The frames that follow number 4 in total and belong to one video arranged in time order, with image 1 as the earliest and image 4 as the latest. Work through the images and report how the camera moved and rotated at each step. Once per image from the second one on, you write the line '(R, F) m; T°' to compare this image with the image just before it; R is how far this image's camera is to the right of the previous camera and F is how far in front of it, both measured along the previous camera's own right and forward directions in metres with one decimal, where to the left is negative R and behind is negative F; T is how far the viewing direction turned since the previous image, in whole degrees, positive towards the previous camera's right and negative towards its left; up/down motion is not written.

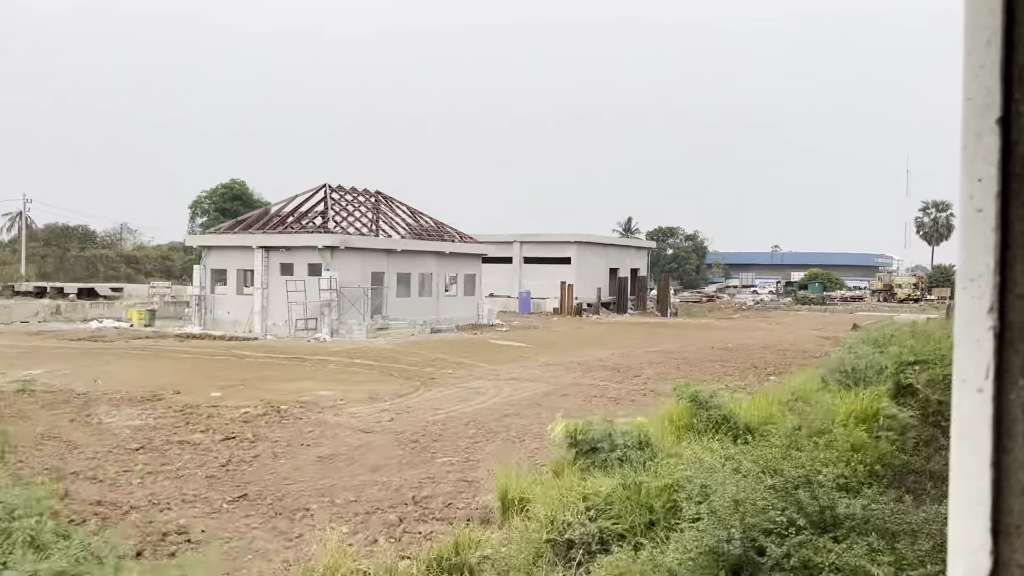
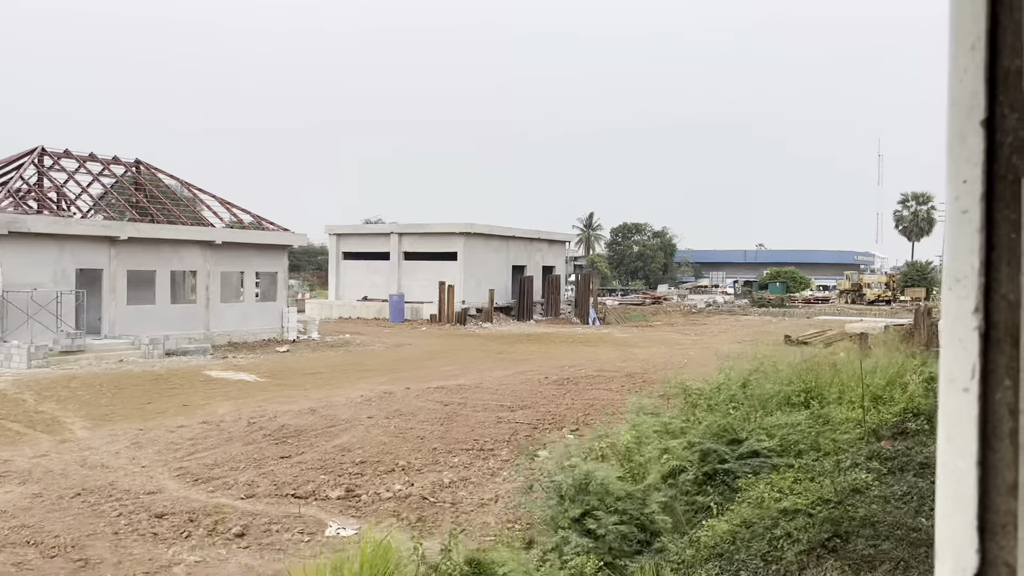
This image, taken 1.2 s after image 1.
(+4.8, +7.0) m; +1°
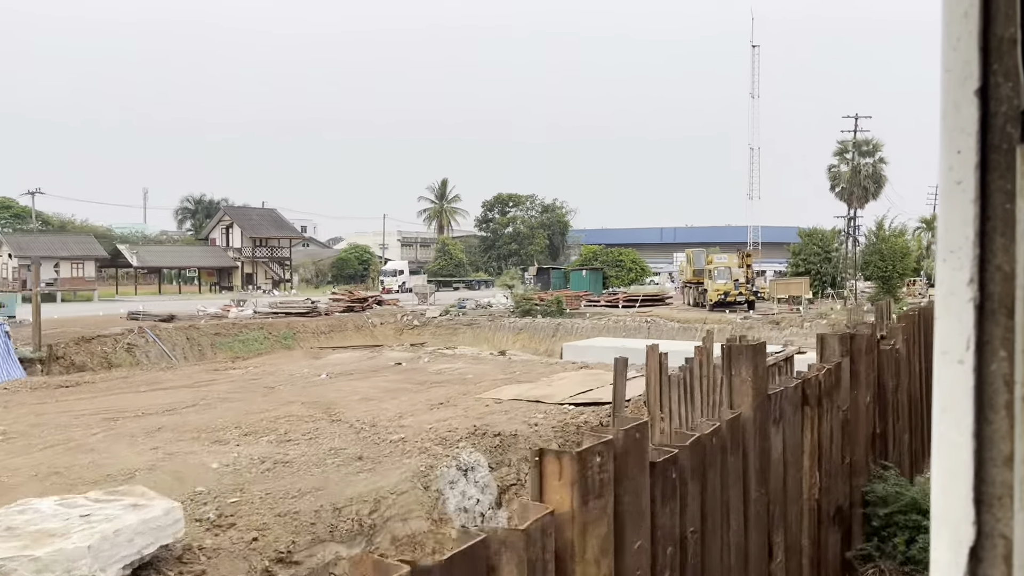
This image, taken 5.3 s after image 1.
(+15.8, +23.3) m; +1°
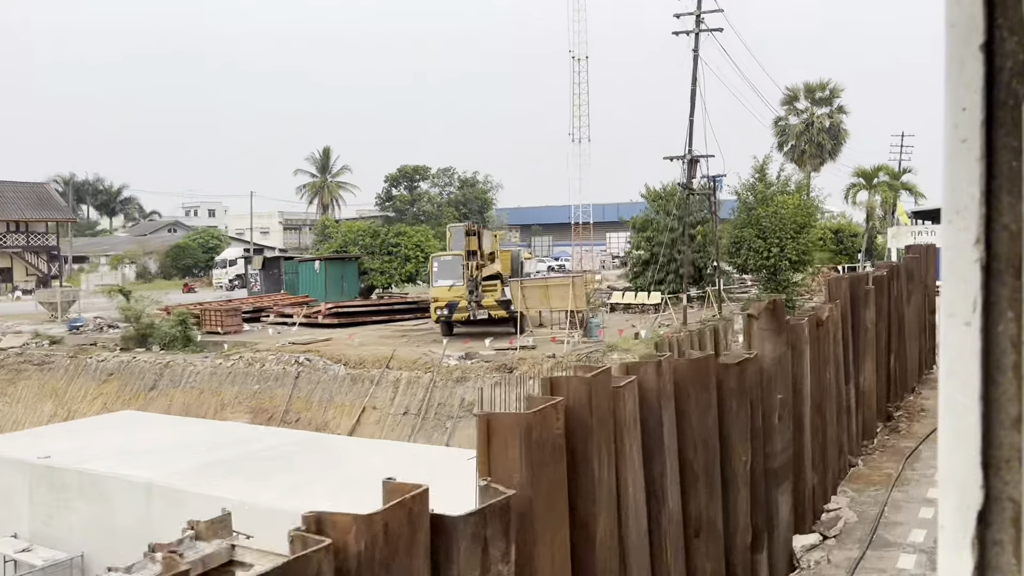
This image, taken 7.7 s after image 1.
(+8.6, +12.8) m; 0°
